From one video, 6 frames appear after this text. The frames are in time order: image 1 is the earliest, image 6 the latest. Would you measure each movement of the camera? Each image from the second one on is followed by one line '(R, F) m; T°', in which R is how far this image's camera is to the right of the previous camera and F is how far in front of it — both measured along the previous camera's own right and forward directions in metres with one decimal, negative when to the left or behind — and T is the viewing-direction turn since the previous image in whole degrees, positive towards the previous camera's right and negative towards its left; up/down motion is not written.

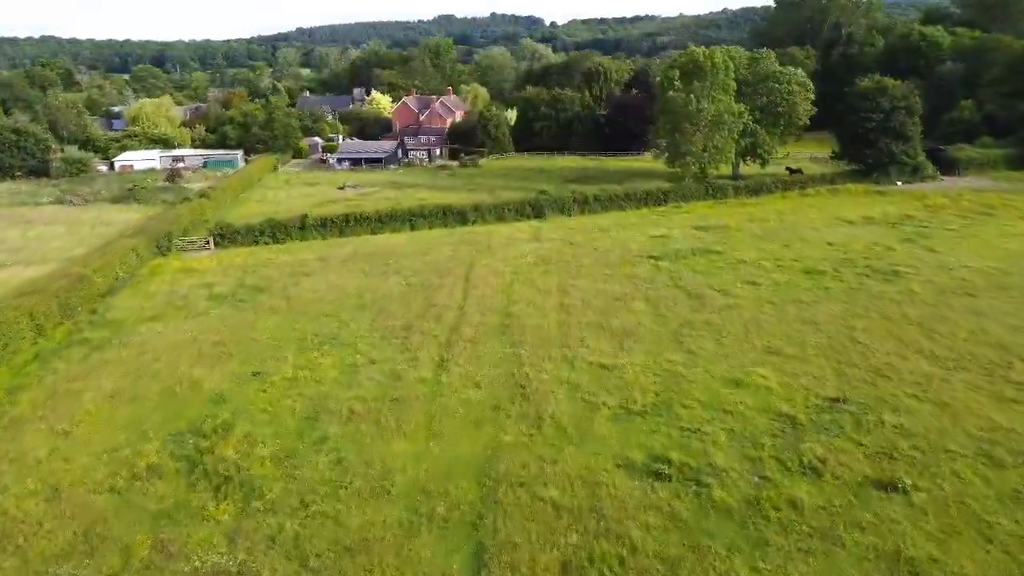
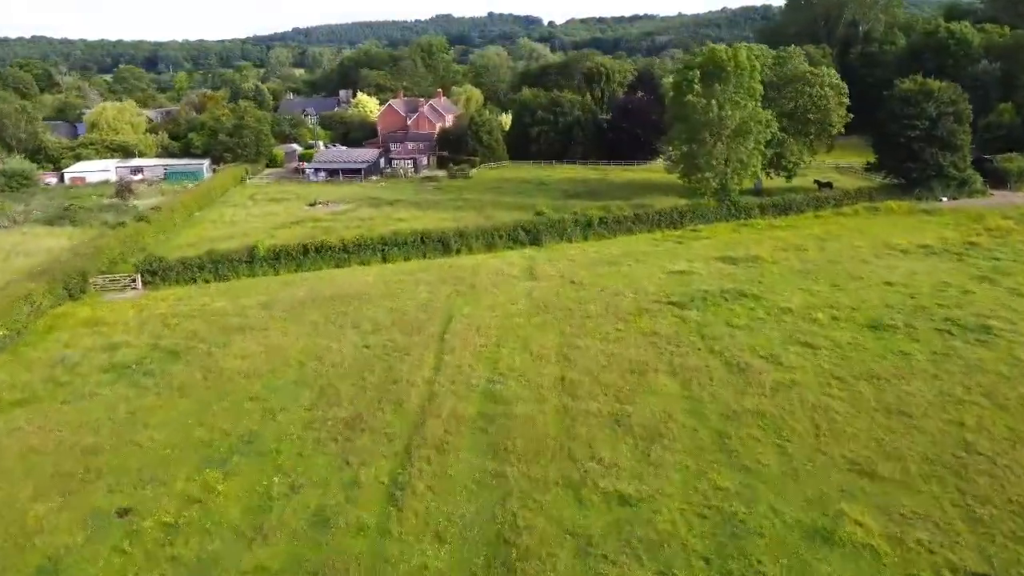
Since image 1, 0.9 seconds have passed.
(+0.5, +7.6) m; 0°
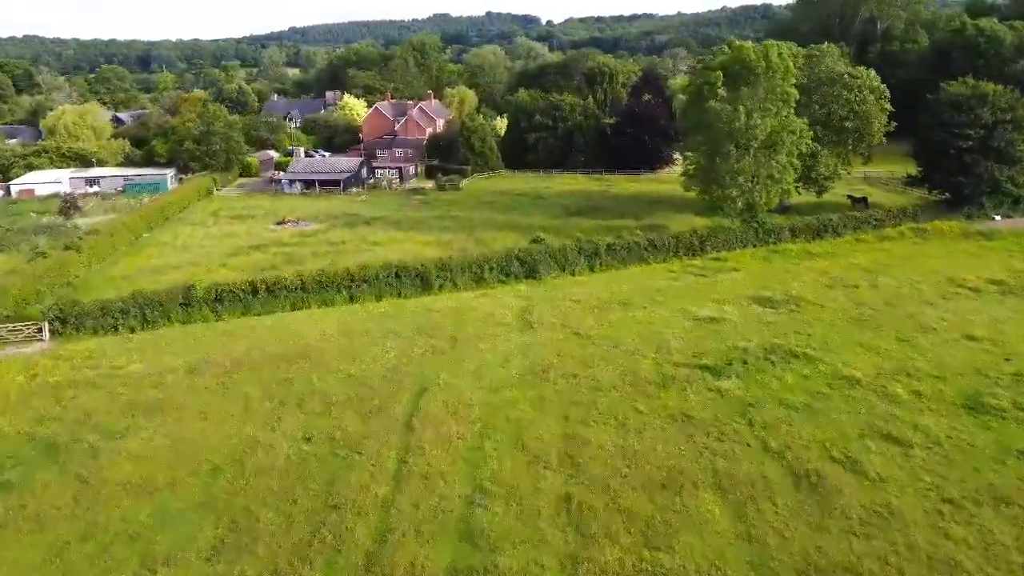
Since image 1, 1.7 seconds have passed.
(+0.3, +6.8) m; 0°
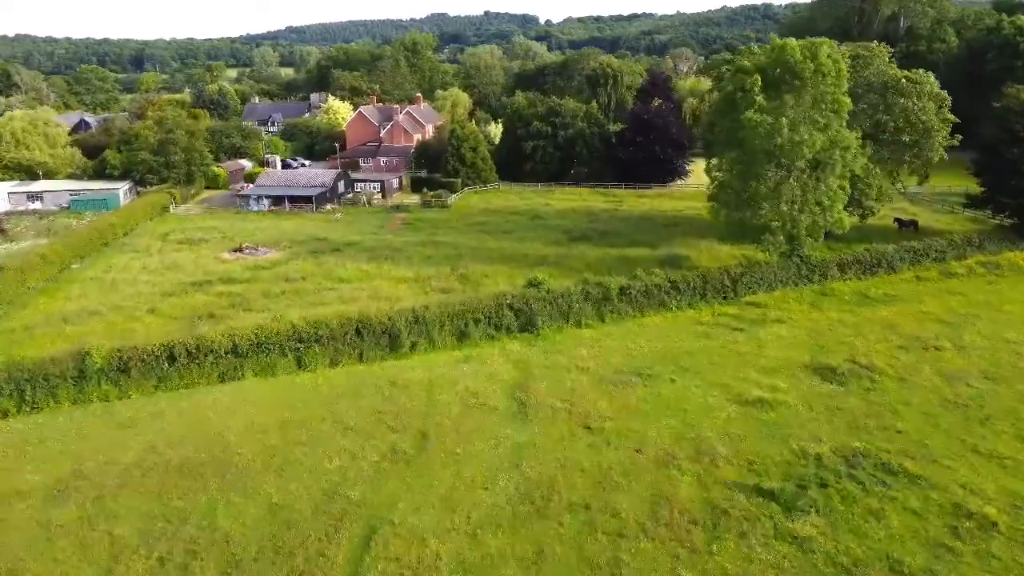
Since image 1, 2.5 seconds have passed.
(+0.3, +7.3) m; 0°
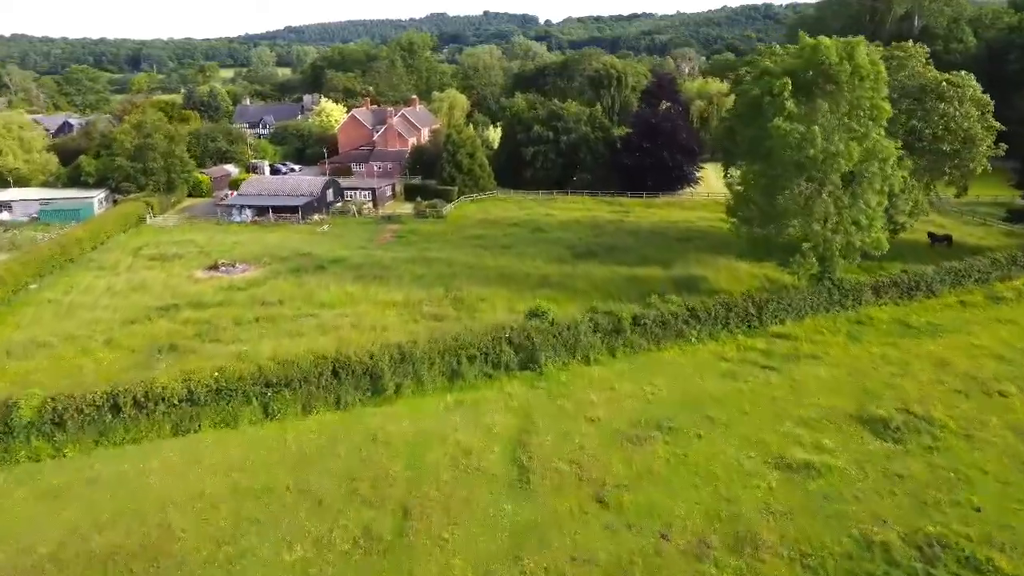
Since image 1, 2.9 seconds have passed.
(0.0, +3.6) m; 0°
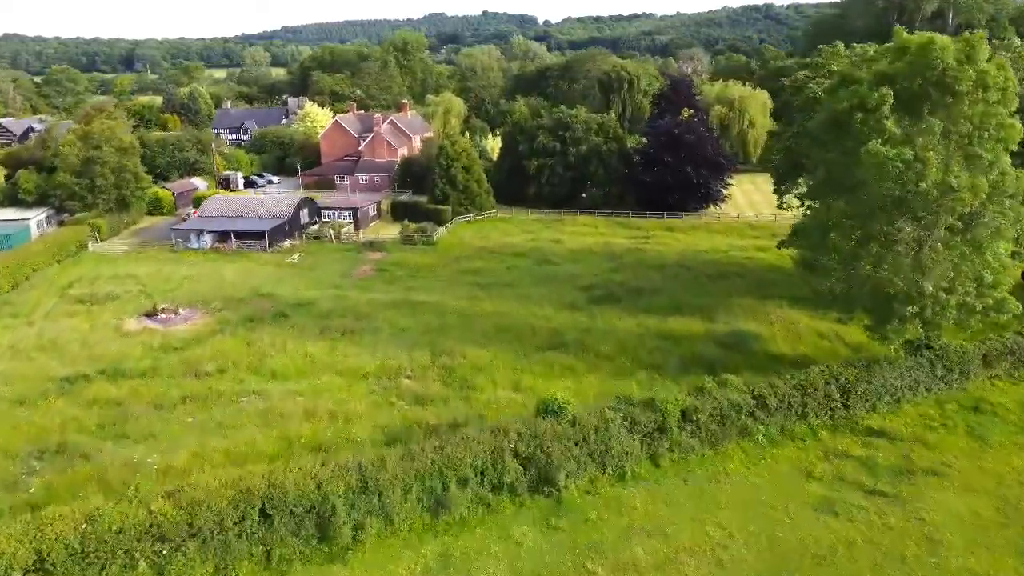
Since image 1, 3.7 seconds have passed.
(-0.2, +7.5) m; 0°
